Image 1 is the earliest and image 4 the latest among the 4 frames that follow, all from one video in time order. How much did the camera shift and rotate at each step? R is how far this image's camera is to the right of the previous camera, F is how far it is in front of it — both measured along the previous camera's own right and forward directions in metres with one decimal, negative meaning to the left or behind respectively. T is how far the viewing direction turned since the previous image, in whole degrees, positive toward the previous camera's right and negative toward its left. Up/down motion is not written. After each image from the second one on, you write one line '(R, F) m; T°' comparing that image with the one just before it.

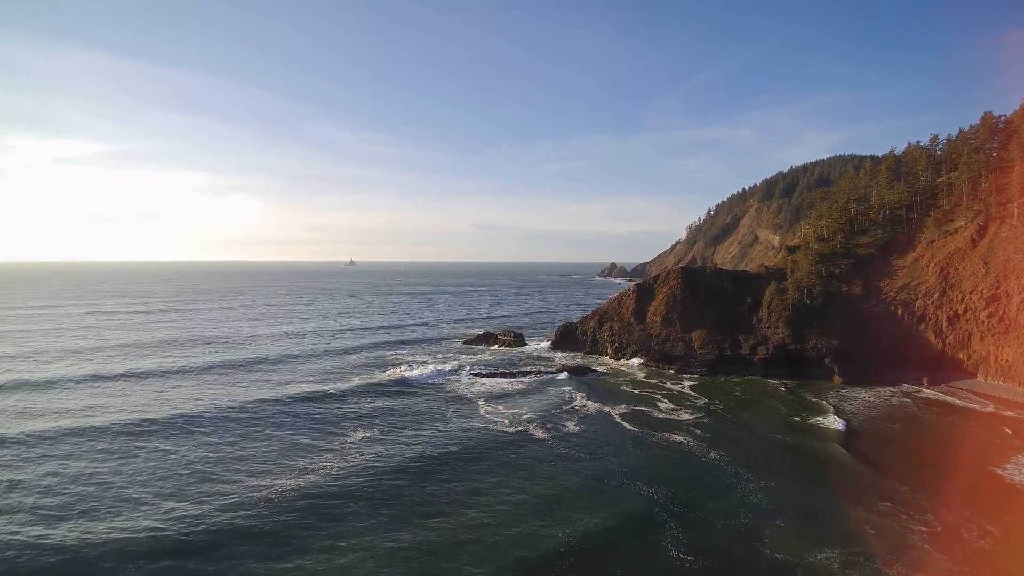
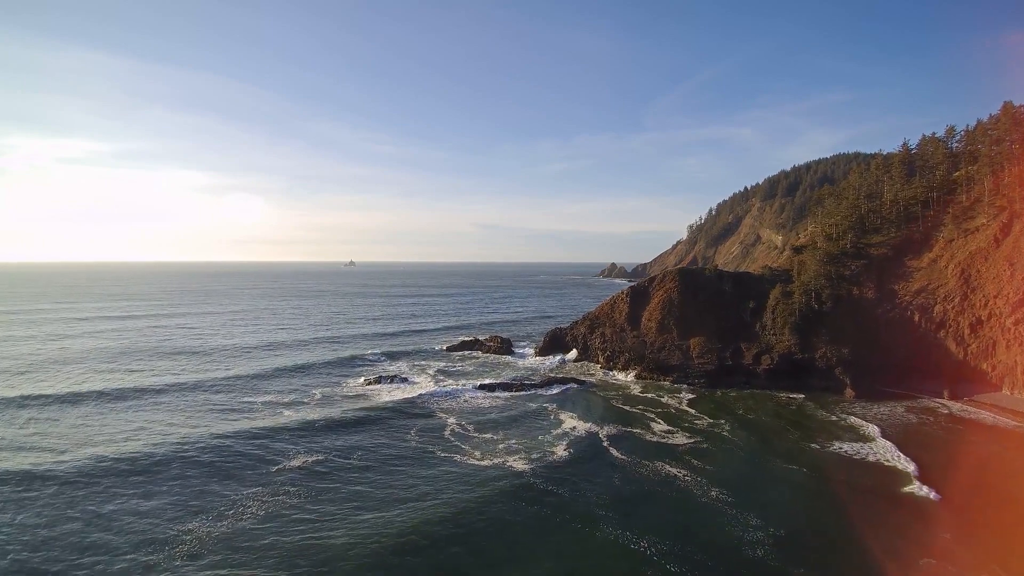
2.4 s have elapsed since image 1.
(+2.0, +4.4) m; 0°
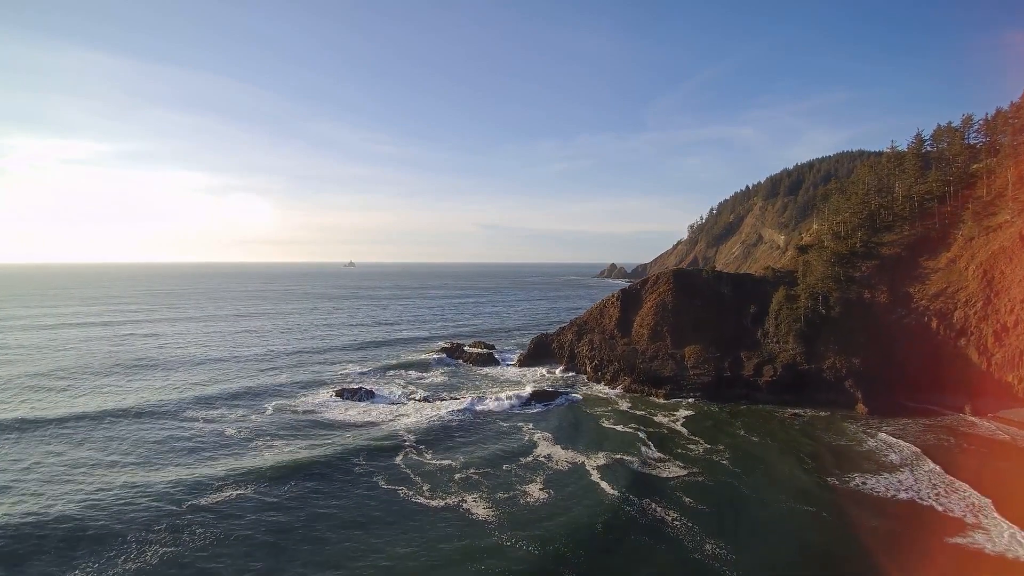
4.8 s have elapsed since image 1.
(+2.3, +4.5) m; 0°
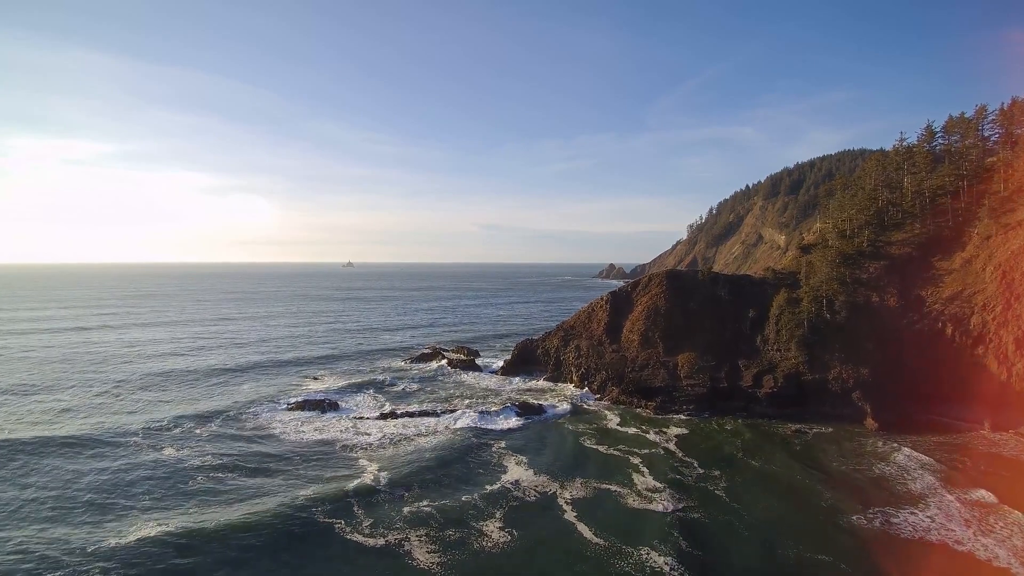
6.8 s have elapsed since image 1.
(+2.0, +3.7) m; 0°
